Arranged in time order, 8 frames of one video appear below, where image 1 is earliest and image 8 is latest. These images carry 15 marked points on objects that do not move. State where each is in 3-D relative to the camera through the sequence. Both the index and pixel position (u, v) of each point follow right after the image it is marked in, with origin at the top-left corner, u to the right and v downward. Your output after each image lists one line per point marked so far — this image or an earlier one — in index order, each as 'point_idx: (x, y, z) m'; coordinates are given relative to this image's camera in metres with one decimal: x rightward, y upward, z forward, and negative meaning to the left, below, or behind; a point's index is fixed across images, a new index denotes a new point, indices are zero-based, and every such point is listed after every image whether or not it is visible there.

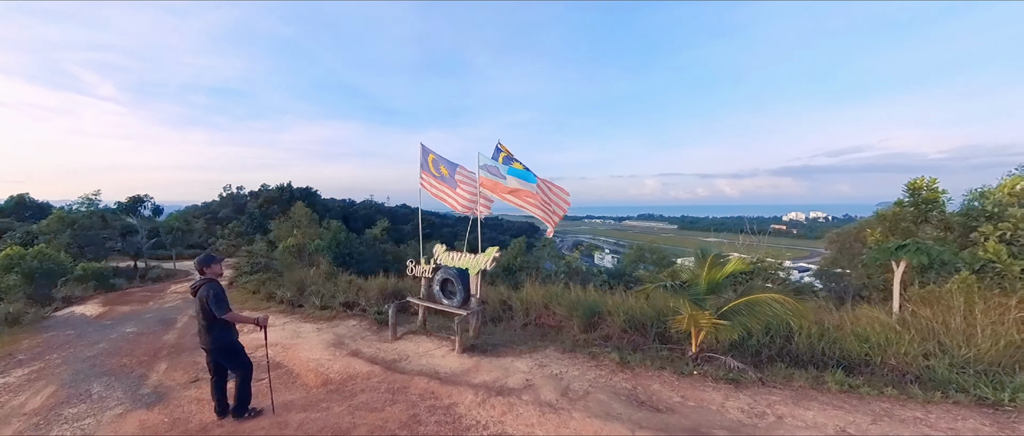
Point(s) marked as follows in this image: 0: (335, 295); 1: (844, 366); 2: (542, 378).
0: (-3.1, -1.5, +9.1) m
1: (+2.6, -1.2, +3.9) m
2: (+0.3, -1.6, +4.5) m
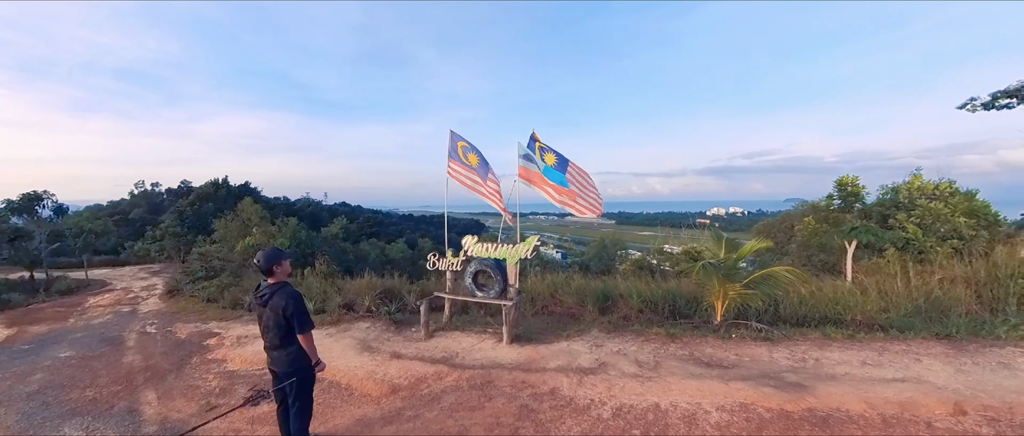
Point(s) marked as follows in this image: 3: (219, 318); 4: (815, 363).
0: (-3.3, -1.5, +9.0) m
1: (+3.5, -1.2, +5.3) m
2: (+1.1, -1.6, +5.4) m
3: (-5.7, -2.0, +9.6) m
4: (+2.9, -1.4, +4.6) m
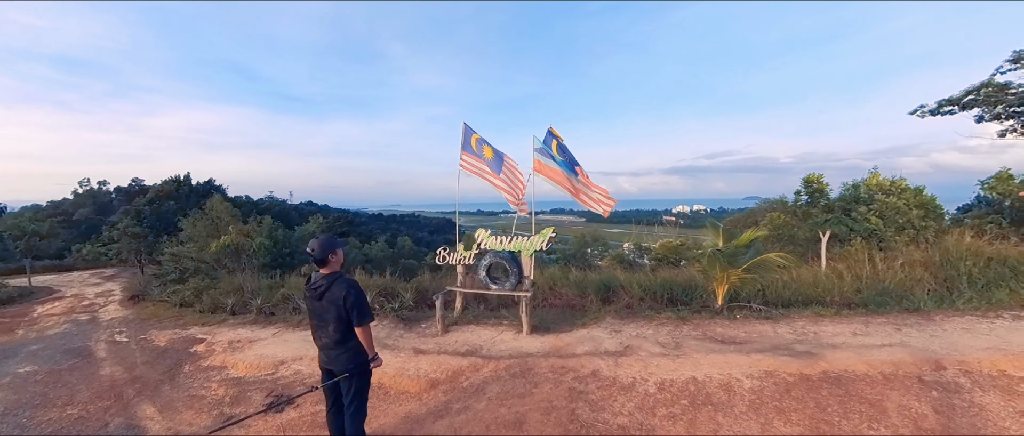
0: (-3.4, -1.5, +8.9) m
1: (+3.9, -1.1, +6.2) m
2: (+1.5, -1.5, +5.9) m
3: (-5.9, -2.0, +9.1) m
4: (+3.4, -1.3, +5.4) m
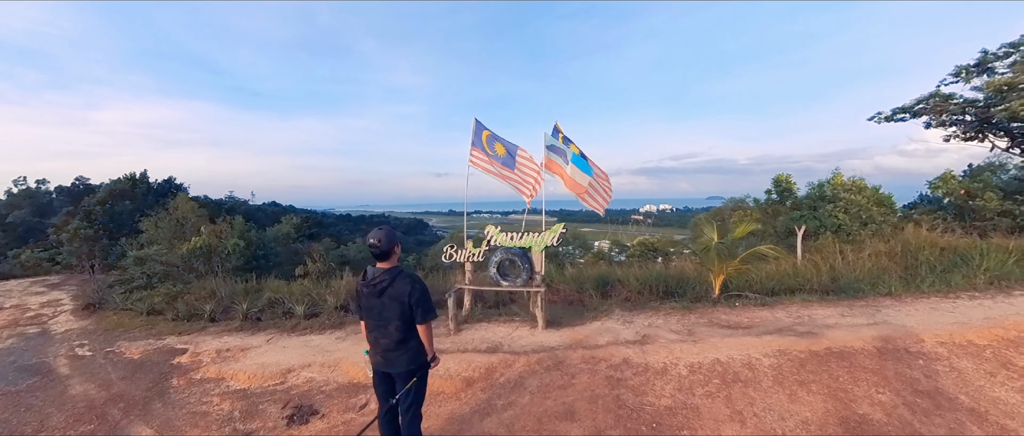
0: (-3.4, -1.5, +8.6) m
1: (+4.1, -1.0, +6.9) m
2: (+1.8, -1.5, +6.3) m
3: (-5.9, -2.0, +8.5) m
4: (+3.7, -1.3, +6.0) m
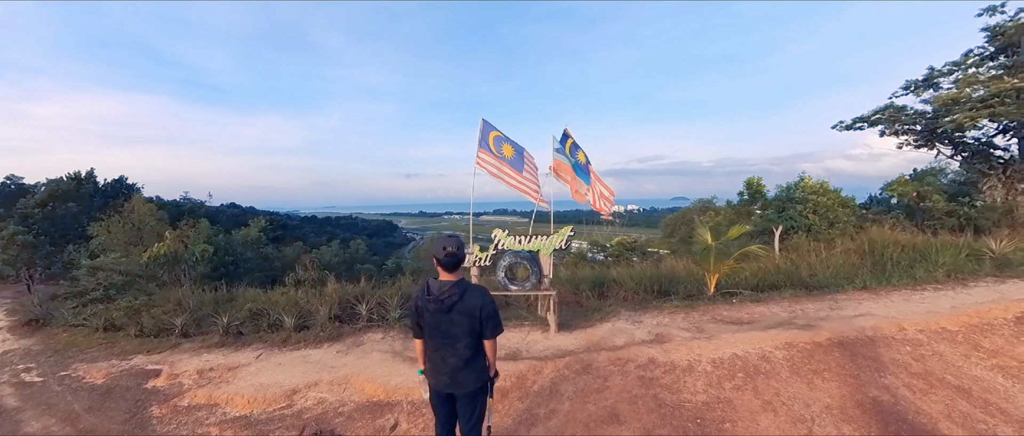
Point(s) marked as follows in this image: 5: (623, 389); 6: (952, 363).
0: (-3.5, -1.6, +8.2) m
1: (+4.2, -1.0, +7.5) m
2: (+2.0, -1.5, +6.6) m
3: (-5.9, -2.1, +7.8) m
4: (+4.0, -1.3, +6.6) m
5: (+1.2, -1.9, +5.3) m
6: (+4.9, -1.6, +5.4) m
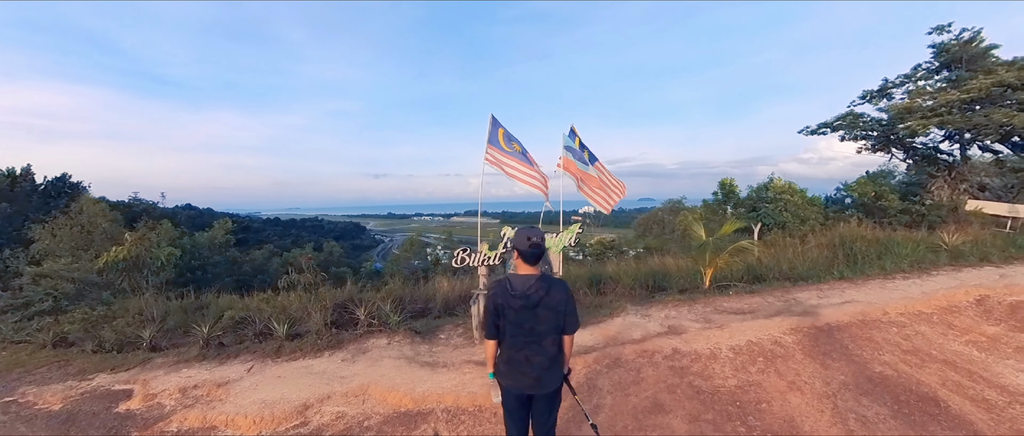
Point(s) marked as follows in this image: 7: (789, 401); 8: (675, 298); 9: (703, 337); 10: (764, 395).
0: (-3.4, -1.6, +7.6) m
1: (+4.3, -1.0, +8.1) m
2: (+2.3, -1.5, +6.9) m
3: (-5.8, -2.2, +6.9) m
4: (+4.2, -1.2, +7.2) m
5: (+1.6, -1.8, +5.5) m
6: (+5.3, -1.5, +6.1) m
7: (+3.0, -1.9, +5.2) m
8: (+2.6, -1.3, +7.8) m
9: (+2.5, -1.5, +6.3) m
10: (+2.8, -1.9, +5.4) m
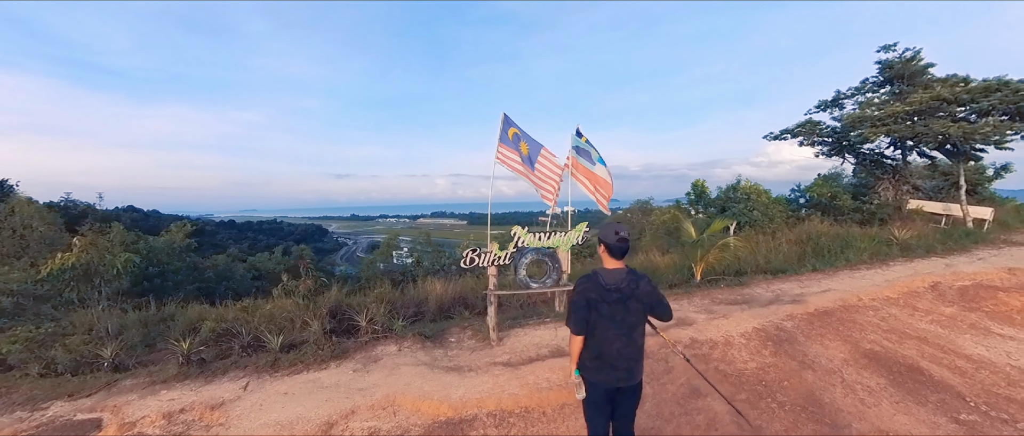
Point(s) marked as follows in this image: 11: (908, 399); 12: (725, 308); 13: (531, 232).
0: (-3.2, -1.6, +7.0) m
1: (+4.3, -1.0, +8.7) m
2: (+2.5, -1.5, +7.2) m
3: (-5.5, -2.2, +5.9) m
4: (+4.3, -1.2, +7.8) m
5: (+2.1, -1.8, +5.7) m
6: (+5.6, -1.5, +6.8) m
7: (+3.5, -1.9, +5.7) m
8: (+2.7, -1.3, +8.2) m
9: (+2.8, -1.5, +6.7) m
10: (+3.2, -1.9, +5.8) m
11: (+4.4, -2.0, +5.4) m
12: (+3.2, -1.4, +7.3) m
13: (+0.3, -0.2, +7.2) m
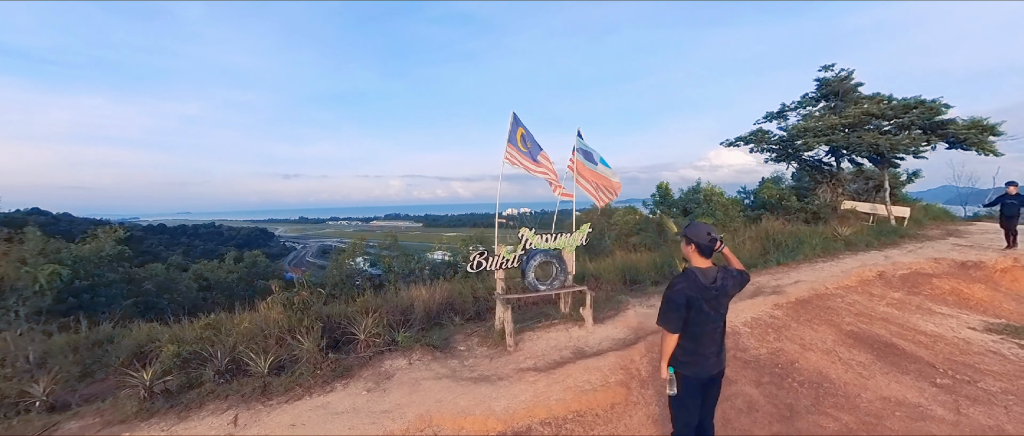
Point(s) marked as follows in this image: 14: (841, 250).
0: (-3.0, -1.6, +6.2) m
1: (+4.1, -0.9, +9.3) m
2: (+2.6, -1.4, +7.5) m
3: (-5.0, -2.2, +4.7) m
4: (+4.3, -1.2, +8.4) m
5: (+2.4, -1.8, +5.9) m
6: (+5.7, -1.4, +7.7) m
7: (+3.8, -1.8, +6.2) m
8: (+2.6, -1.3, +8.4) m
9: (+3.0, -1.5, +7.0) m
10: (+3.6, -1.8, +6.2) m
11: (+4.8, -2.0, +6.1) m
12: (+3.3, -1.4, +7.7) m
13: (+0.4, -0.2, +7.1) m
14: (+6.5, -0.6, +9.6) m
